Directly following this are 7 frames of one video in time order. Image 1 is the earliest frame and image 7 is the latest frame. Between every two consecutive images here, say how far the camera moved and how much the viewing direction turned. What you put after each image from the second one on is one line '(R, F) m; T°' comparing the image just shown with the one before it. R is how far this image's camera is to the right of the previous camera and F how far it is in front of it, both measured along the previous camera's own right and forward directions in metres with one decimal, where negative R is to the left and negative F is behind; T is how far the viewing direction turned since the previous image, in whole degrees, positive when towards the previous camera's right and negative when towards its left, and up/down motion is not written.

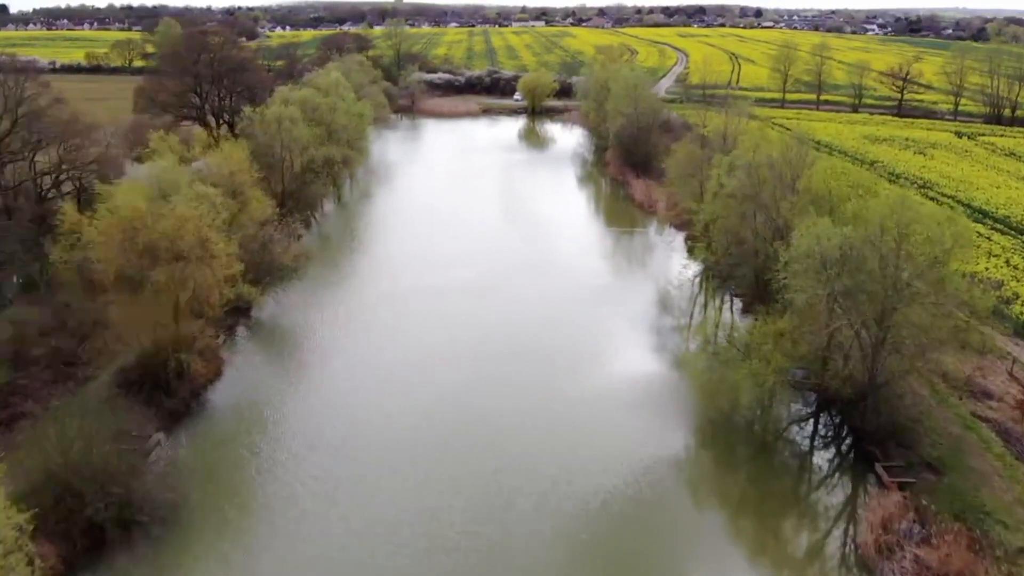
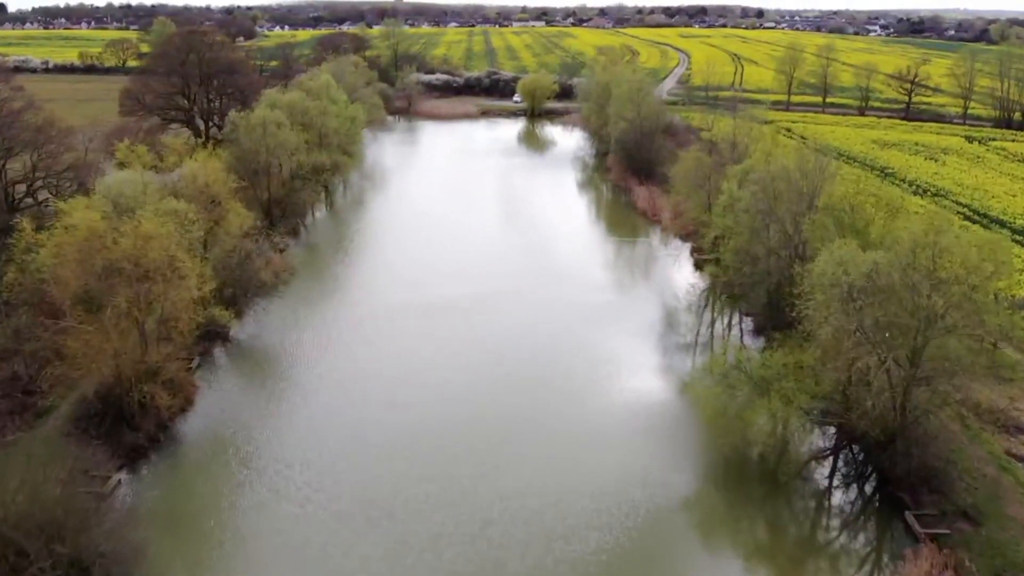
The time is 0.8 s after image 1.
(+0.1, +1.7) m; 0°
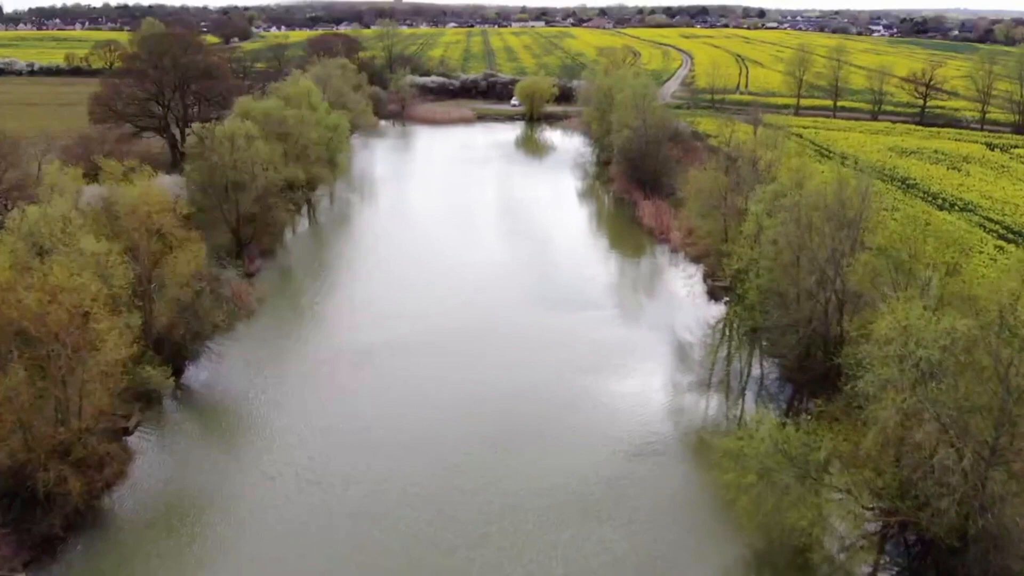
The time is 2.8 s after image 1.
(+0.3, +3.3) m; 0°
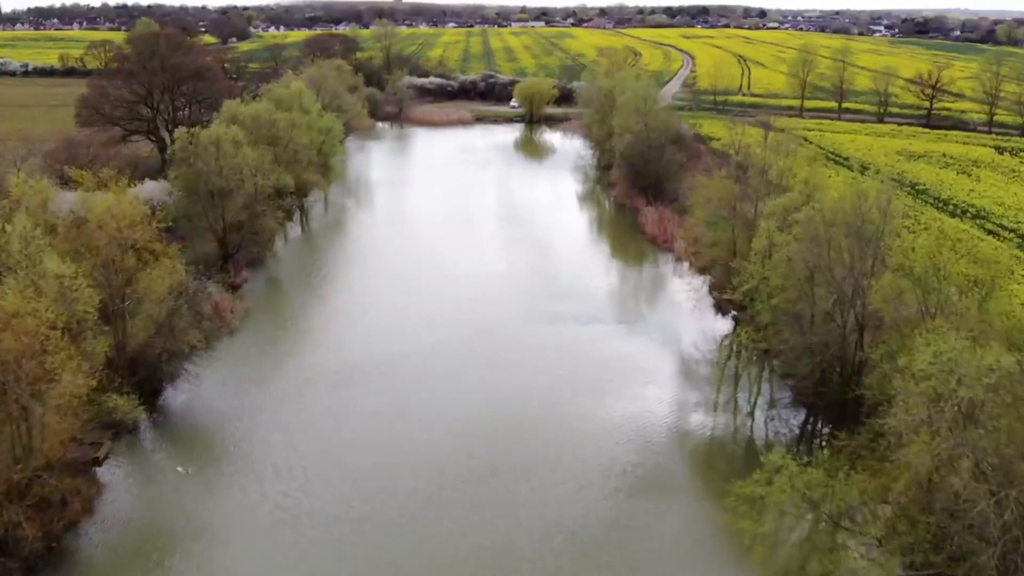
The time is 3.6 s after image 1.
(+0.1, +1.3) m; 0°
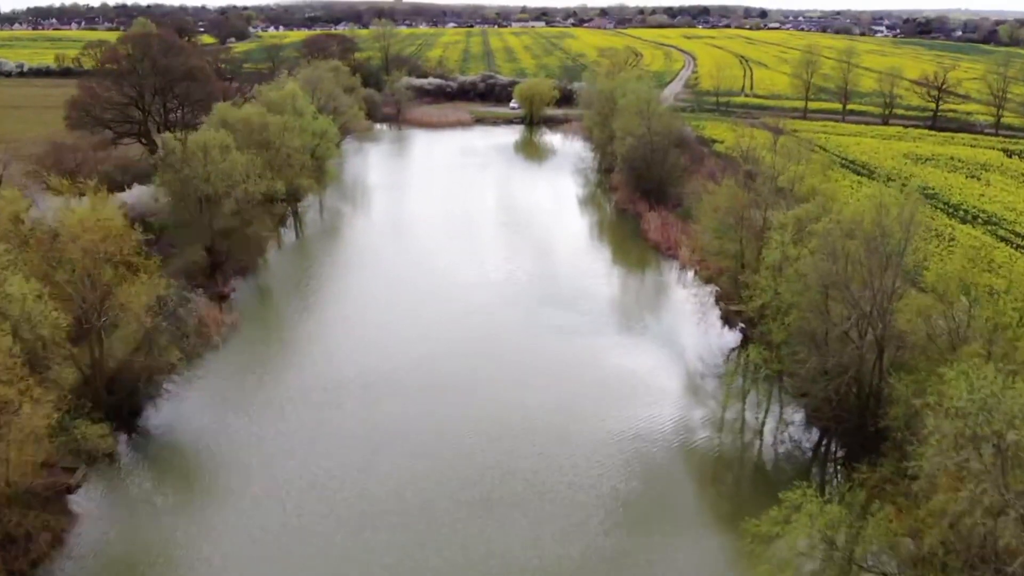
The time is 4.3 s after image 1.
(+0.1, +1.1) m; 0°
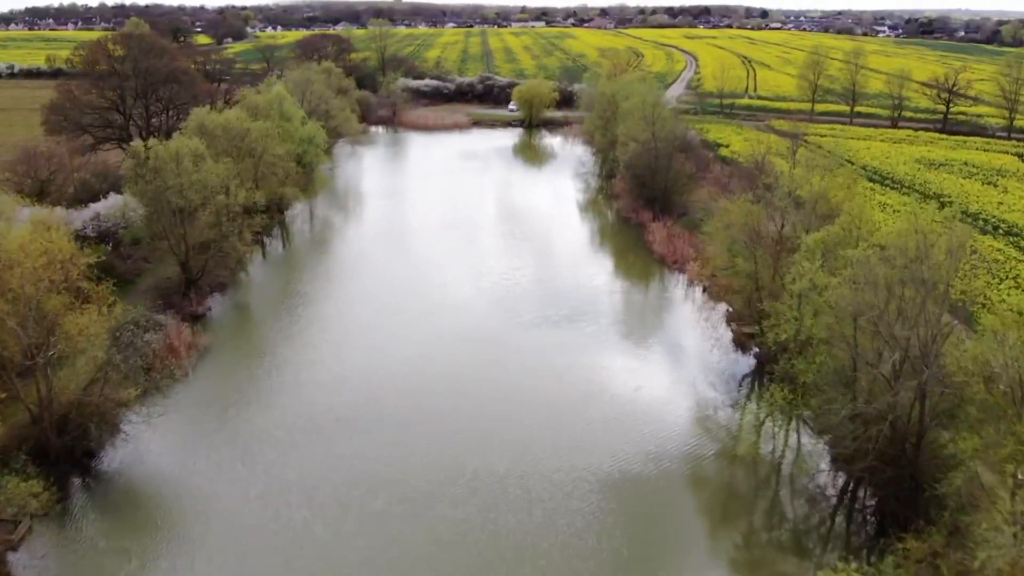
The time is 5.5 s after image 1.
(+0.1, +2.0) m; 0°
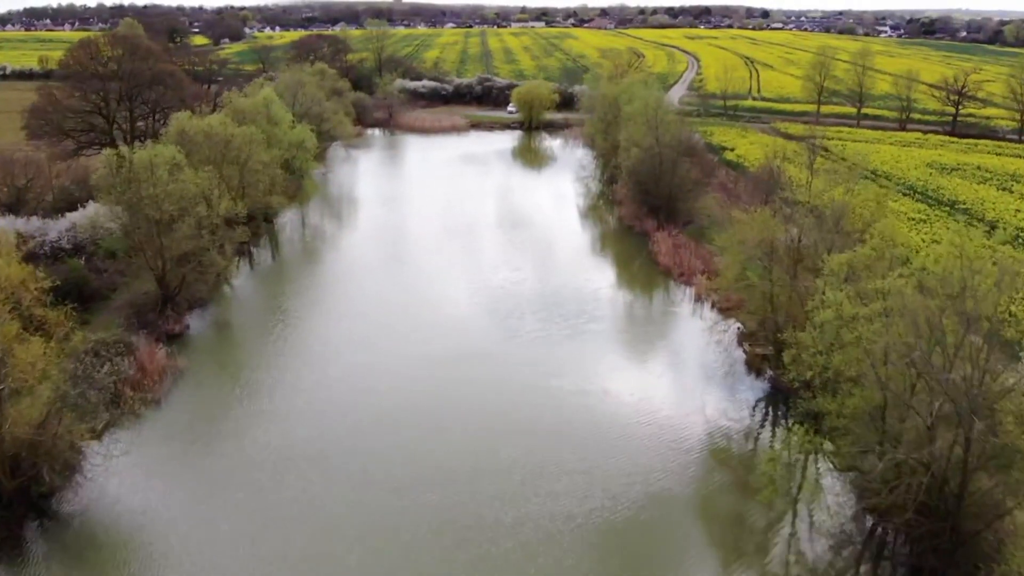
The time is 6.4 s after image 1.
(+0.1, +1.7) m; 0°
